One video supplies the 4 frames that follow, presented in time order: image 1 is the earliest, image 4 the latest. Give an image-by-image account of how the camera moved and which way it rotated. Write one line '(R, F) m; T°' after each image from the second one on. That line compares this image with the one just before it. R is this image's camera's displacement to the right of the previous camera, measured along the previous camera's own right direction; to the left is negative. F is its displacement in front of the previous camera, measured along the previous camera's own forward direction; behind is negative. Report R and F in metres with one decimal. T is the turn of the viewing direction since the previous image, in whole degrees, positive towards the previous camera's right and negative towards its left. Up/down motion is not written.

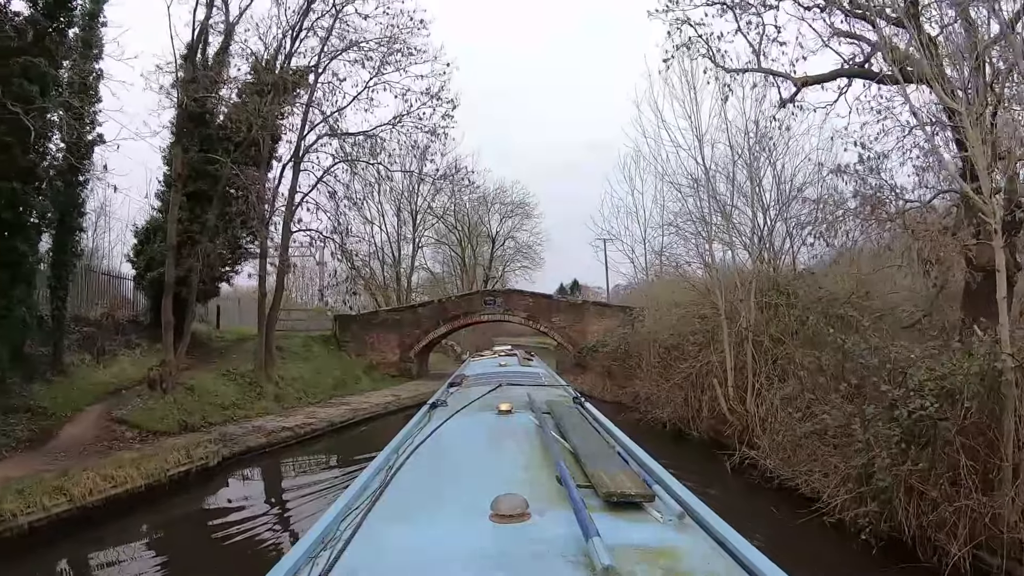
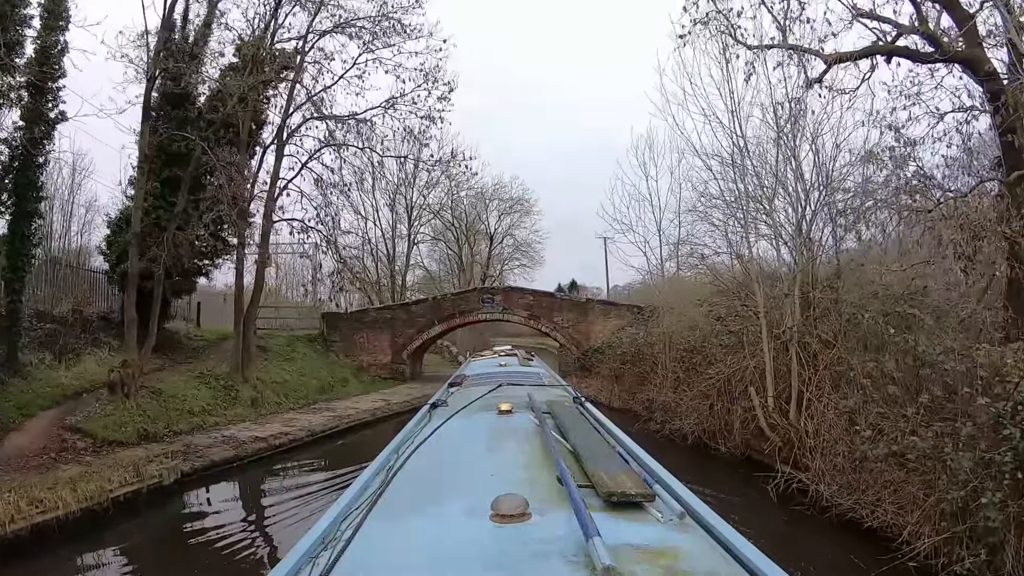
(-0.1, +1.4) m; 0°
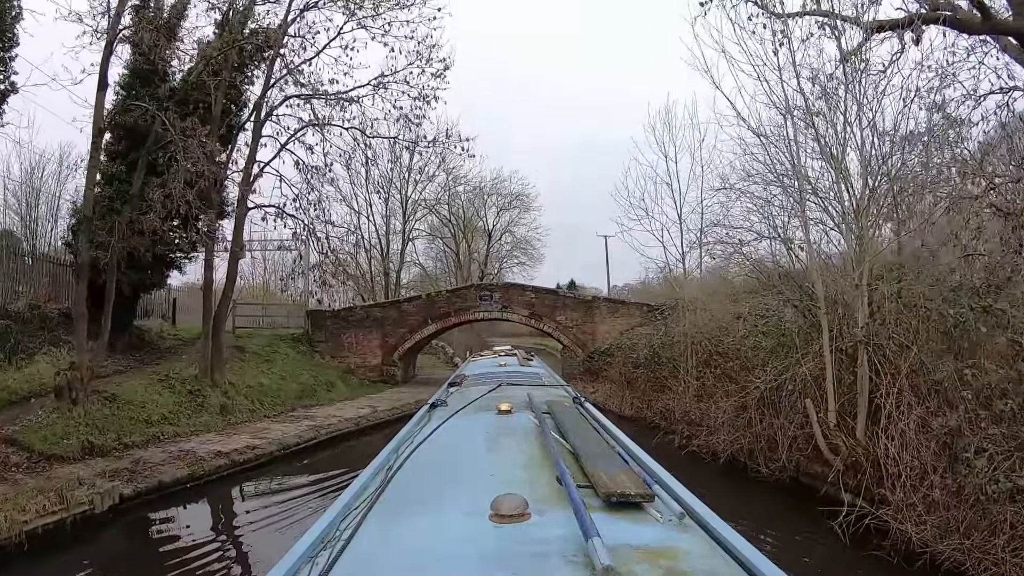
(-0.1, +1.5) m; 0°
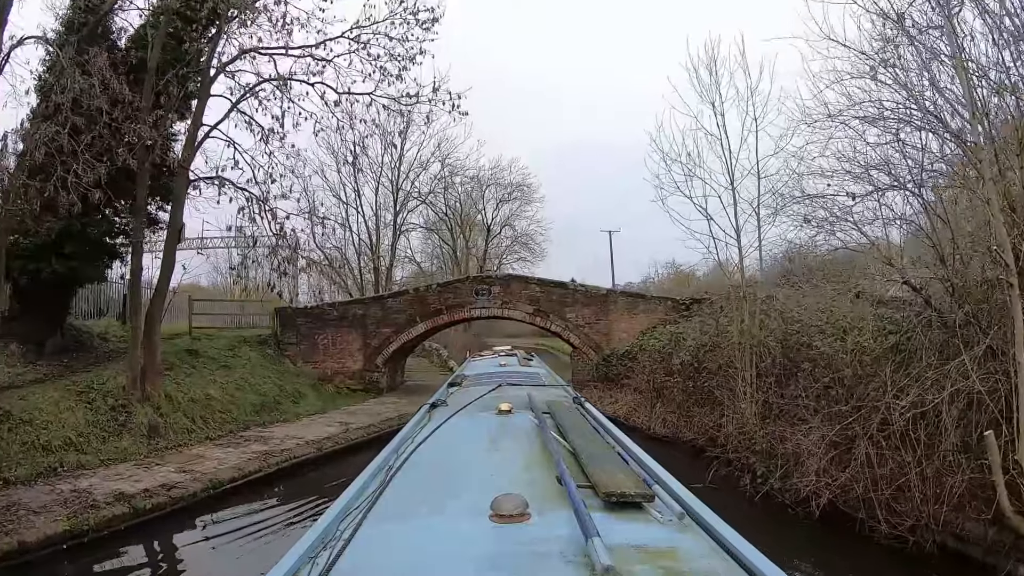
(-0.1, +2.5) m; 0°
